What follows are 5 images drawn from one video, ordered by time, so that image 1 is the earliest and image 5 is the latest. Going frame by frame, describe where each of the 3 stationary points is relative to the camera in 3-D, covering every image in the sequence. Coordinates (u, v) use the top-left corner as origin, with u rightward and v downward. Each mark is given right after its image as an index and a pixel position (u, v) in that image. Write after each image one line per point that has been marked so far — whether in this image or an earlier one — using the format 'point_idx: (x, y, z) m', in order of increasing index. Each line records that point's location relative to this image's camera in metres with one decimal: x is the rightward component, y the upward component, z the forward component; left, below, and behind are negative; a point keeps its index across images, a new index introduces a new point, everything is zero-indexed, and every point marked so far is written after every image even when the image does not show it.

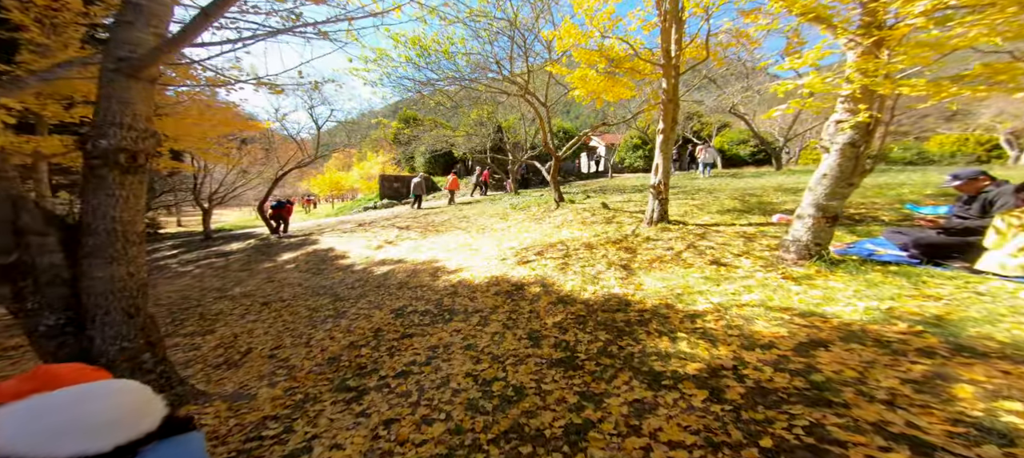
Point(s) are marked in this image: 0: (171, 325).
0: (-6.2, -1.7, +6.3) m
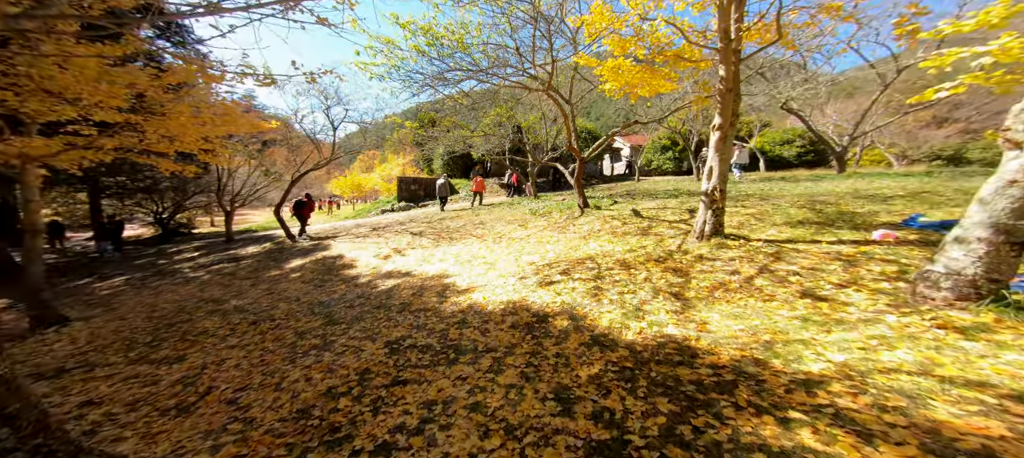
0: (-5.9, -1.9, +5.6) m
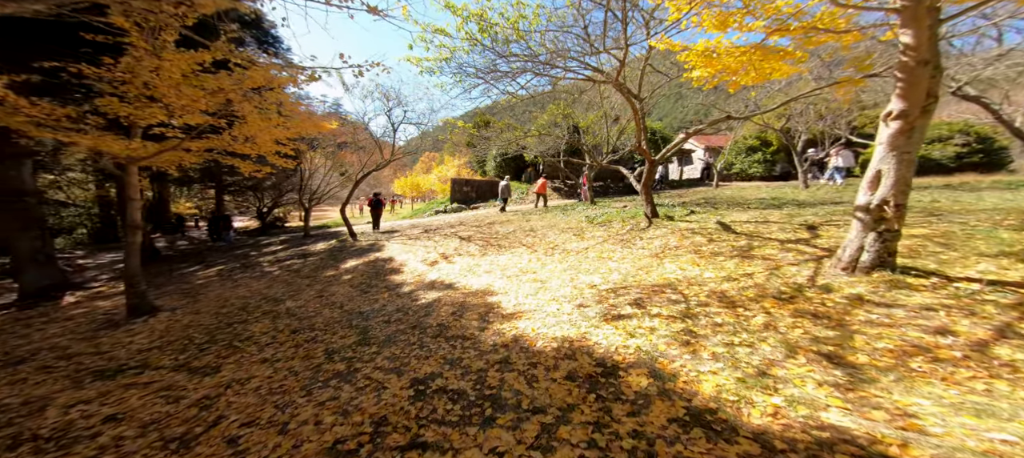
0: (-5.1, -1.9, +5.6) m
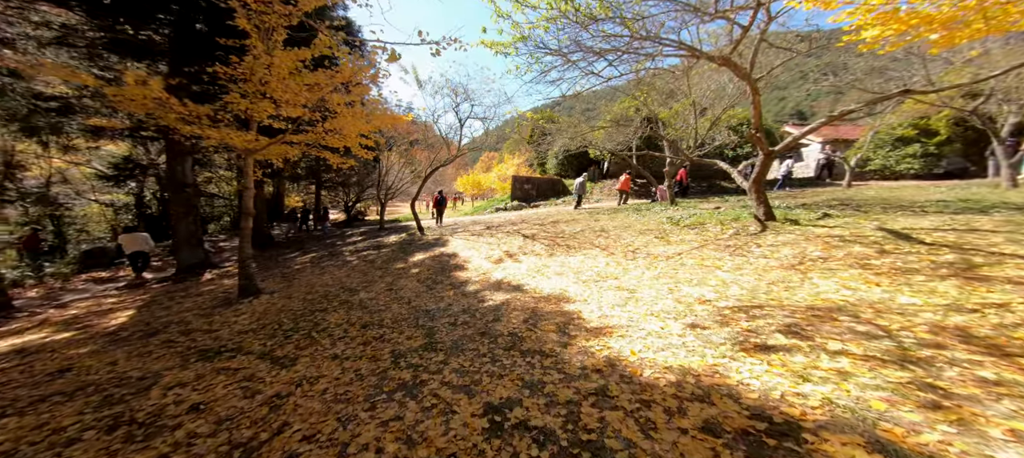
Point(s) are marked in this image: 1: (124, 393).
0: (-3.8, -1.8, +5.7) m
1: (-4.3, -1.8, +3.9) m
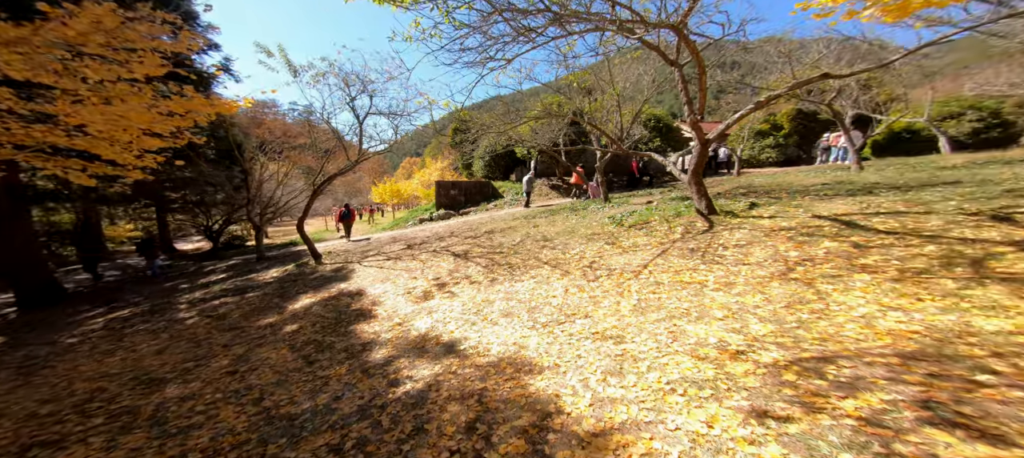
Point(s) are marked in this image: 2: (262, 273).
0: (-4.4, -2.3, +2.6) m
1: (-4.4, -2.5, +0.7) m
2: (-8.1, -1.1, +10.9) m
